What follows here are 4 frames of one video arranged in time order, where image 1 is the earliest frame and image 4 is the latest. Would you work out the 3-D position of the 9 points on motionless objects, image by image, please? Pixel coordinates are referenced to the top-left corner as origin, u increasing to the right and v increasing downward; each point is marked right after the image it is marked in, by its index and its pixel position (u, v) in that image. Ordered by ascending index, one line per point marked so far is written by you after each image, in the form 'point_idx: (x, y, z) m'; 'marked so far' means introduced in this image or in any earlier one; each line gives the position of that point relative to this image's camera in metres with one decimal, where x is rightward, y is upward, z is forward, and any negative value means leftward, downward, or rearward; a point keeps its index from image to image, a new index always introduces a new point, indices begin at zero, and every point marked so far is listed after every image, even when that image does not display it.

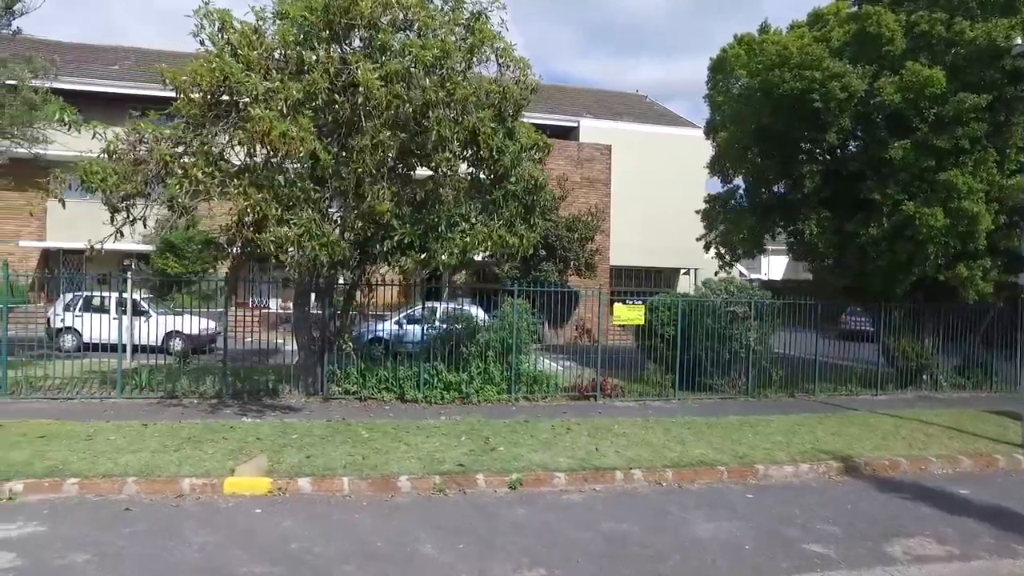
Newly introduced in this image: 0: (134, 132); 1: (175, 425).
0: (-5.5, +2.3, +10.4) m
1: (-4.9, -2.0, +10.4) m
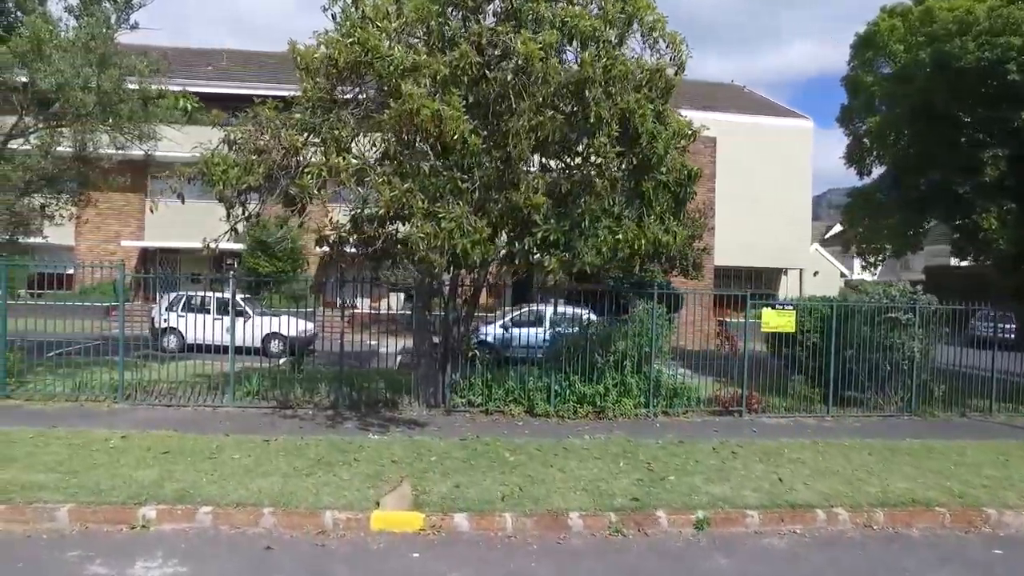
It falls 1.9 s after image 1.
0: (-3.4, +2.2, +9.6) m
1: (-2.8, -2.0, +9.5) m
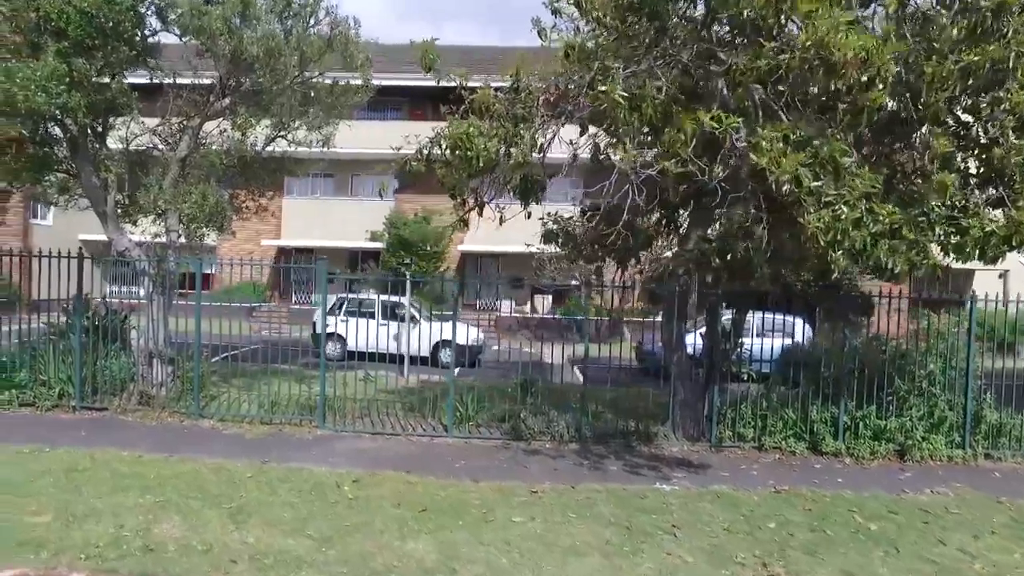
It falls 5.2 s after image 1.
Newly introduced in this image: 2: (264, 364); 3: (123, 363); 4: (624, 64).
0: (+0.1, +2.2, +7.6) m
1: (+0.6, -2.1, +7.5) m
2: (-3.5, -1.2, +10.7) m
3: (-5.8, -1.1, +10.7) m
4: (+1.0, +2.2, +7.1) m
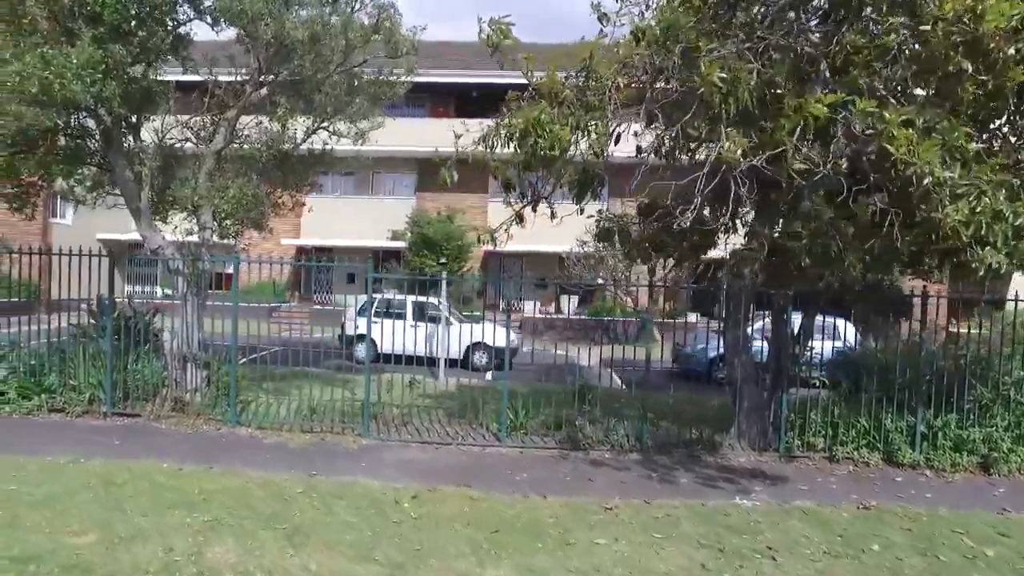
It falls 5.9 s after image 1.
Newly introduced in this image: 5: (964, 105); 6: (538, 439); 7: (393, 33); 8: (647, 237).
0: (+0.7, +2.2, +7.1) m
1: (+1.3, -2.1, +6.9) m
2: (-2.8, -1.2, +10.1) m
3: (-5.1, -1.1, +10.2) m
4: (+1.7, +2.2, +6.5) m
5: (+3.3, +1.5, +5.5) m
6: (+0.3, -2.0, +9.6) m
7: (-1.6, +3.5, +9.6) m
8: (+1.8, +0.7, +9.7) m
